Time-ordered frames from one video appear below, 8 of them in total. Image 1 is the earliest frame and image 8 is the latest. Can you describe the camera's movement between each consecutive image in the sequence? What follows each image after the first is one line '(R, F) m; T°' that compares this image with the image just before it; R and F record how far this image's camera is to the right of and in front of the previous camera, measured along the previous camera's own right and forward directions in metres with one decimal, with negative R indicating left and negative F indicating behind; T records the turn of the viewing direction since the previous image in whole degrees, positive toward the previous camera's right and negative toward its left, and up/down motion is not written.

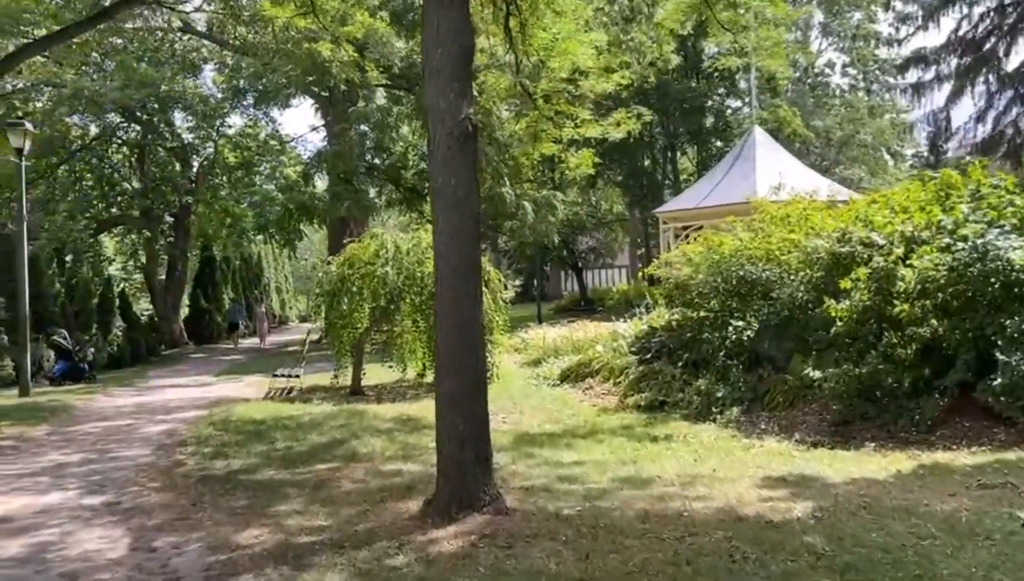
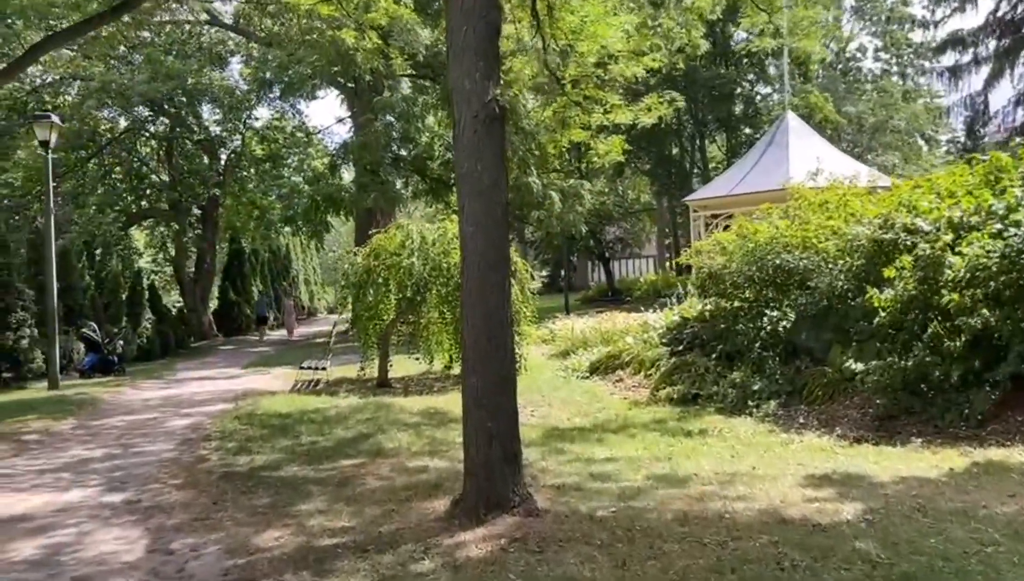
(0.0, +0.3) m; -2°
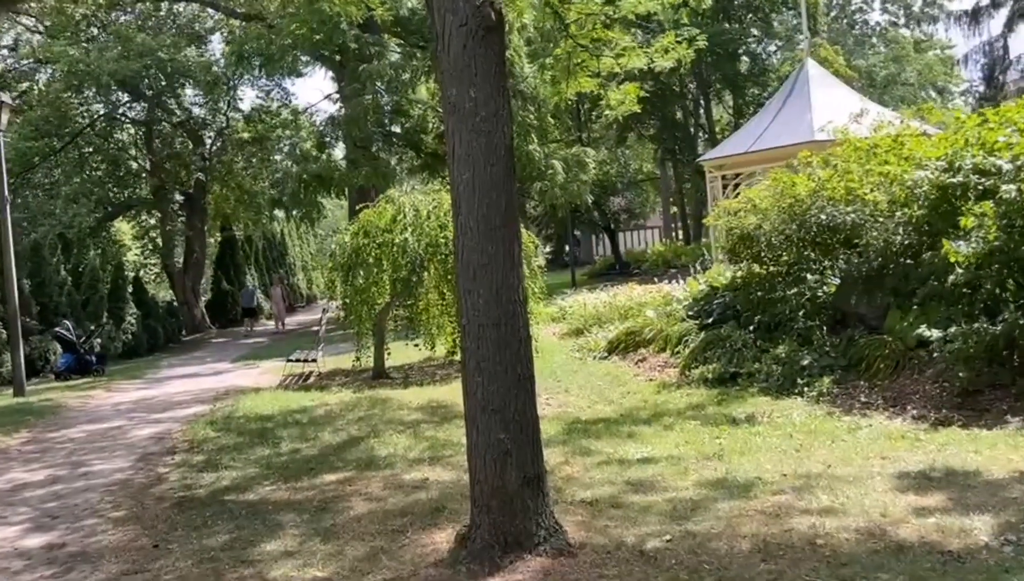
(0.0, +1.4) m; 0°
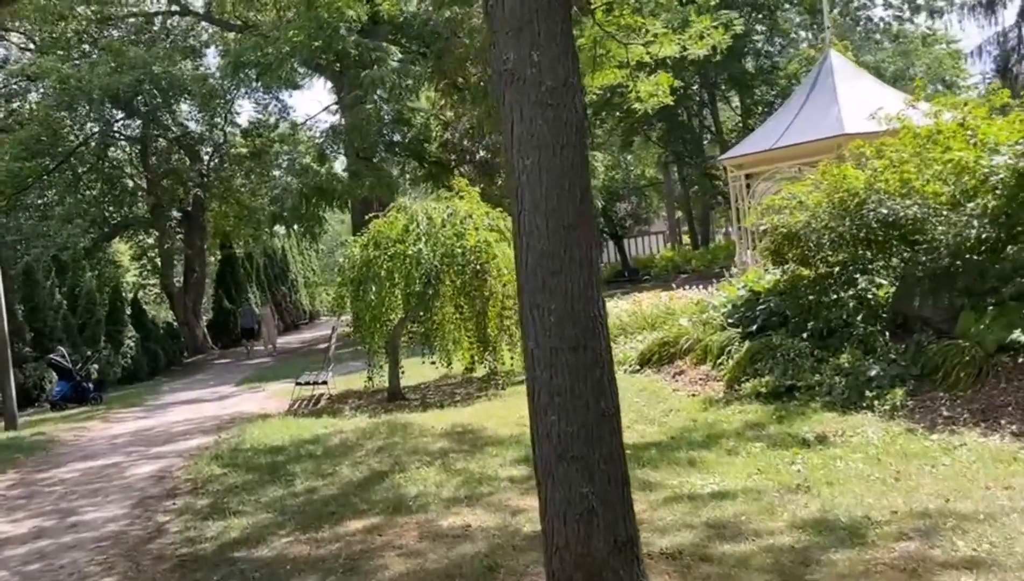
(-0.3, +0.9) m; 0°
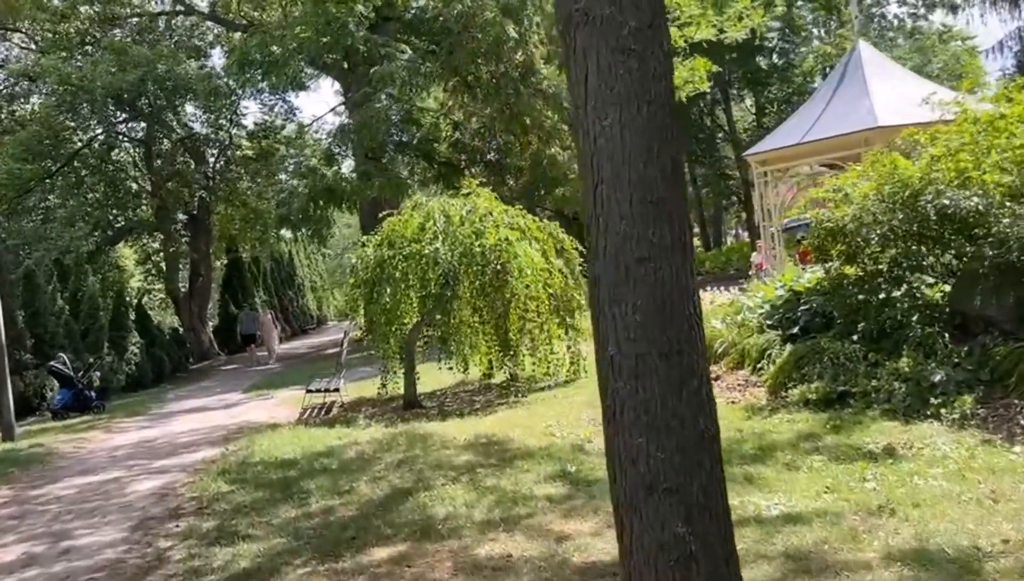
(-0.2, +0.6) m; 0°
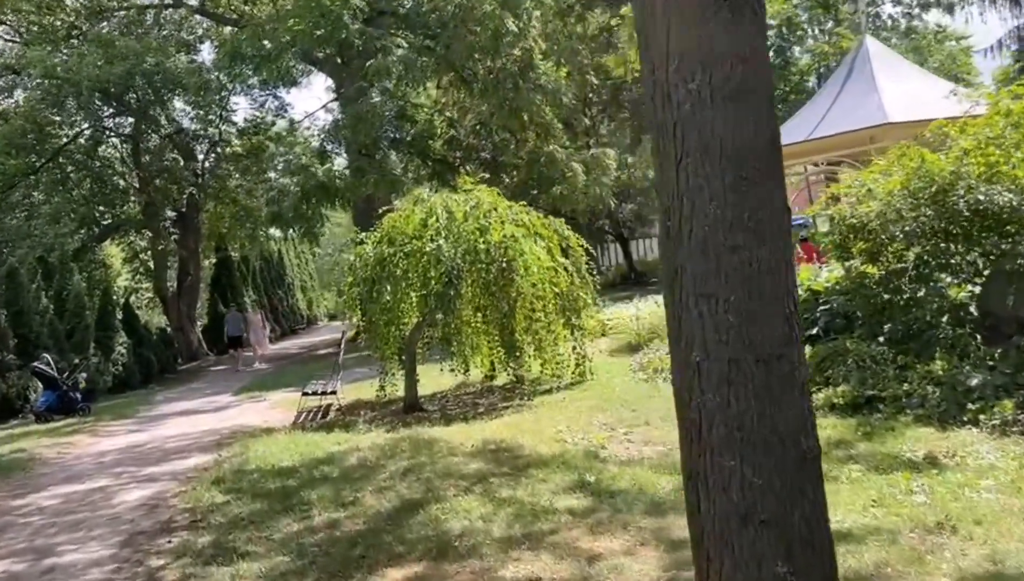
(-0.2, +0.4) m; +1°
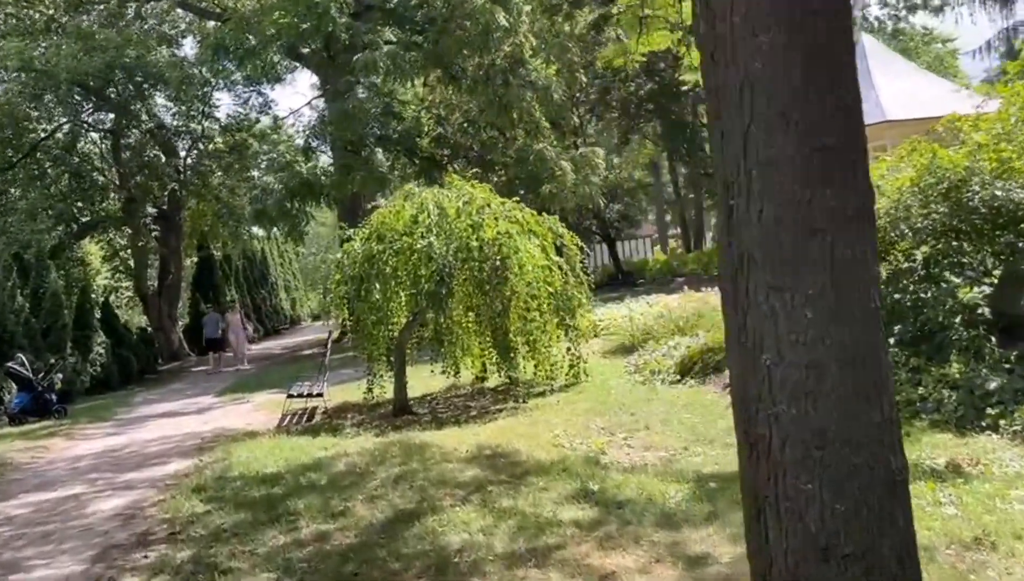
(-0.1, +0.4) m; +1°
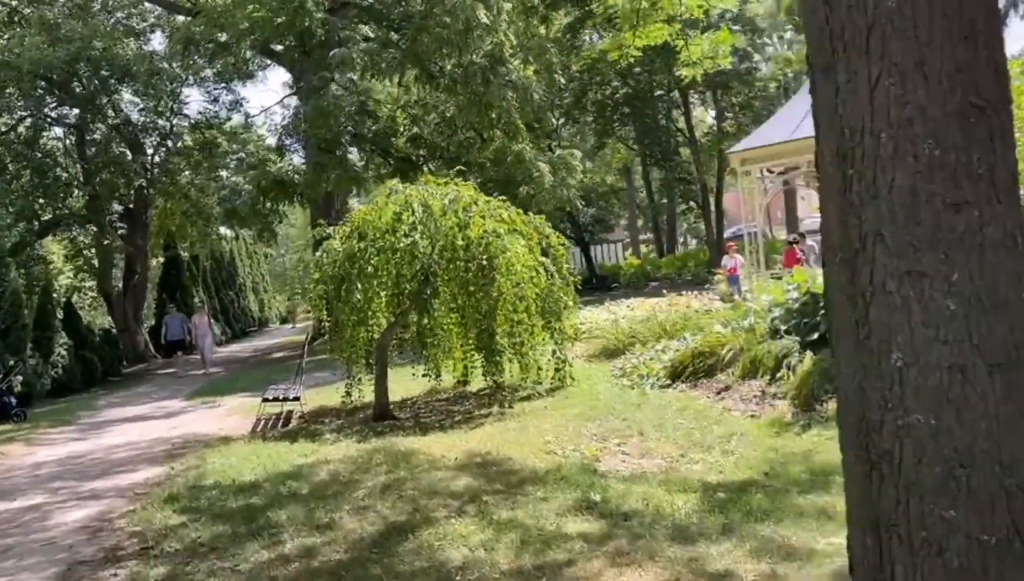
(-0.2, +0.3) m; +2°
